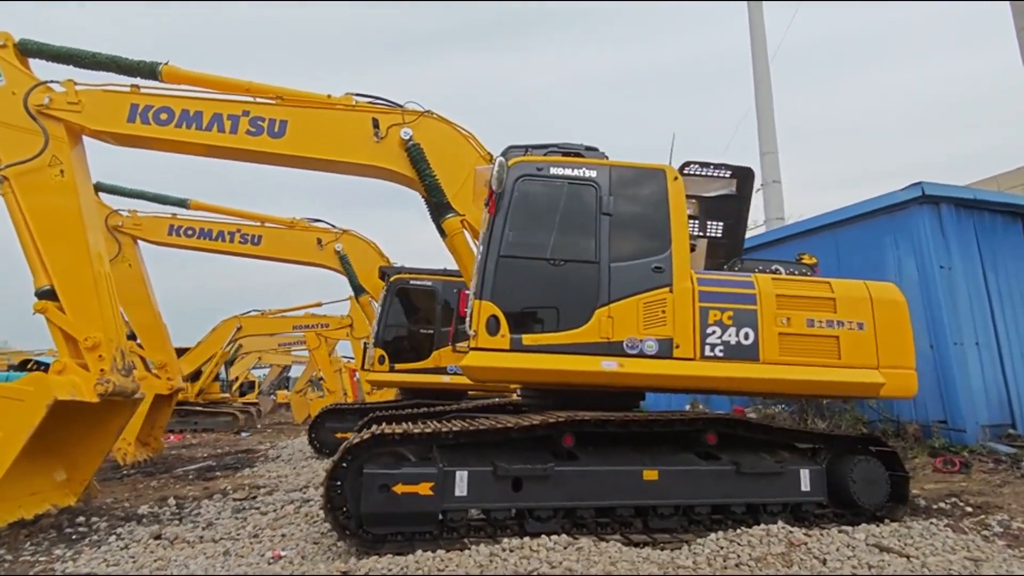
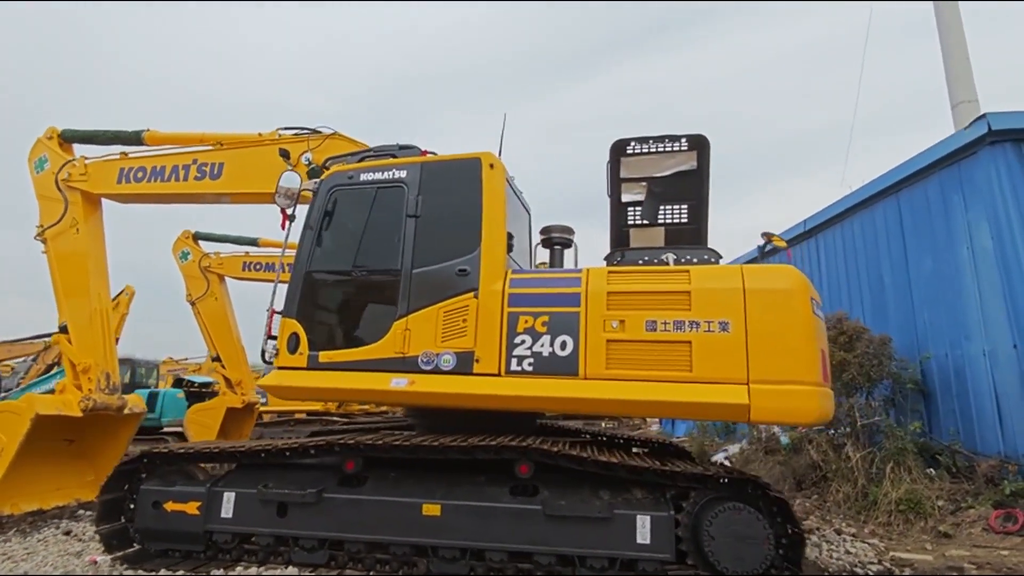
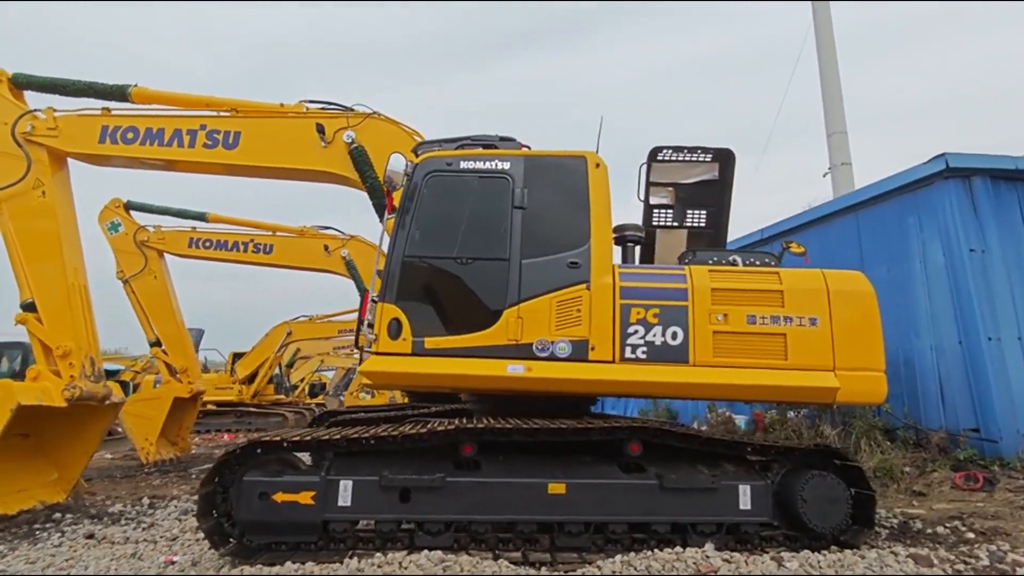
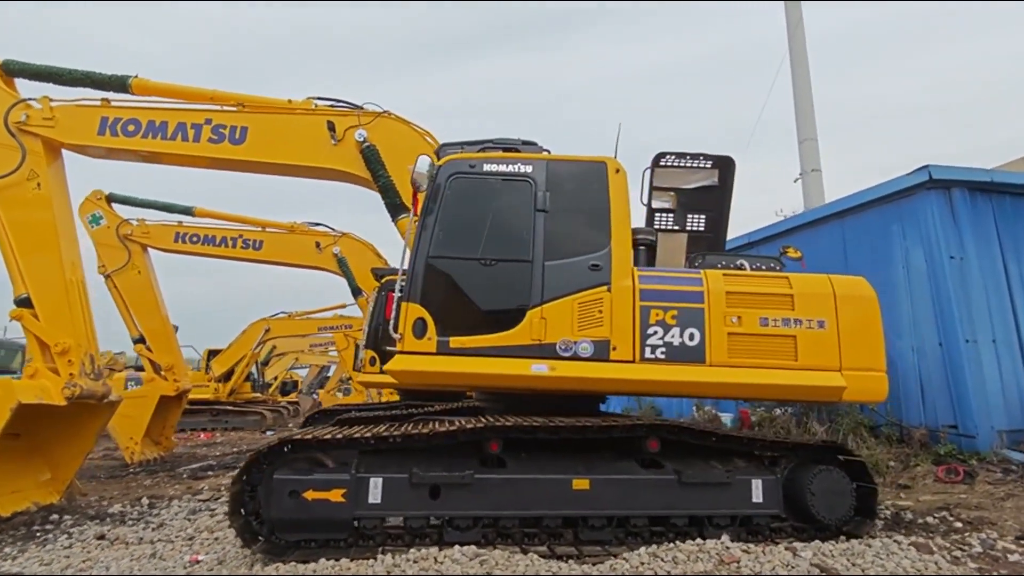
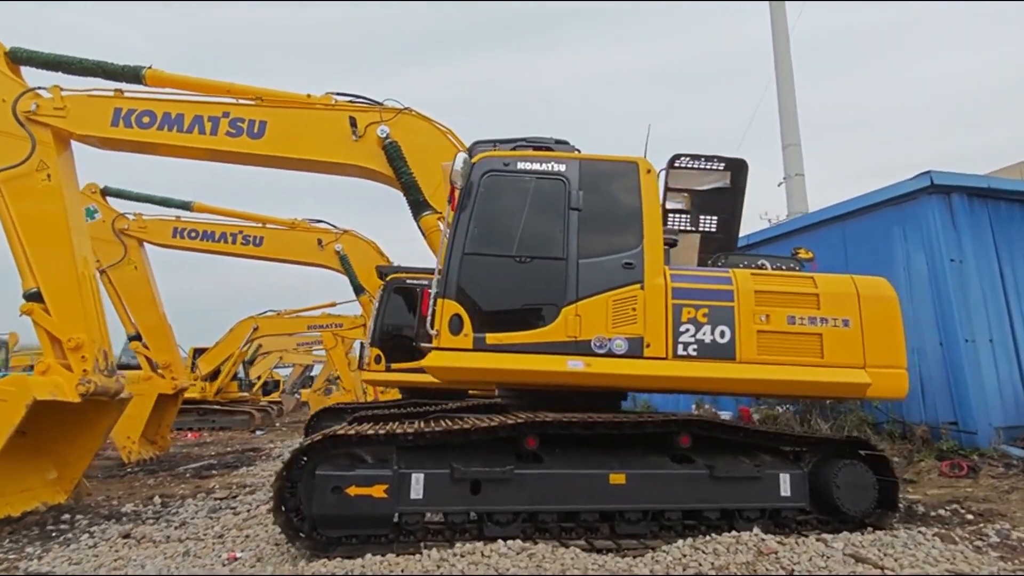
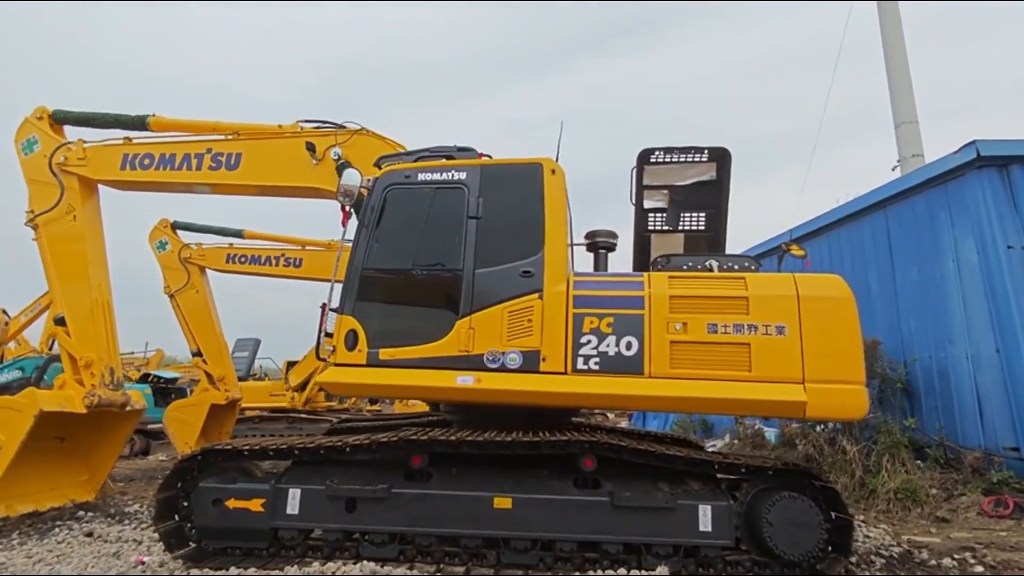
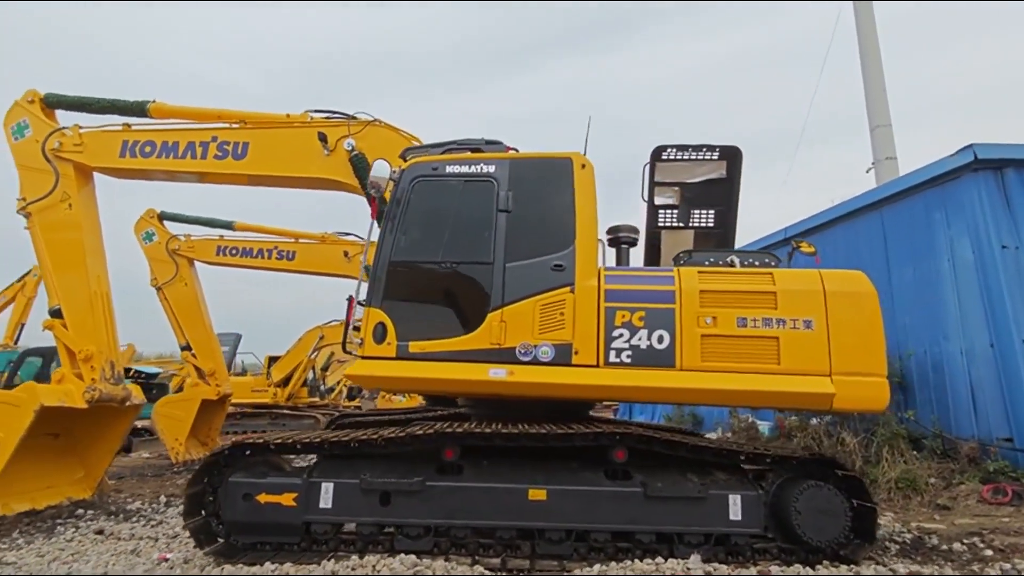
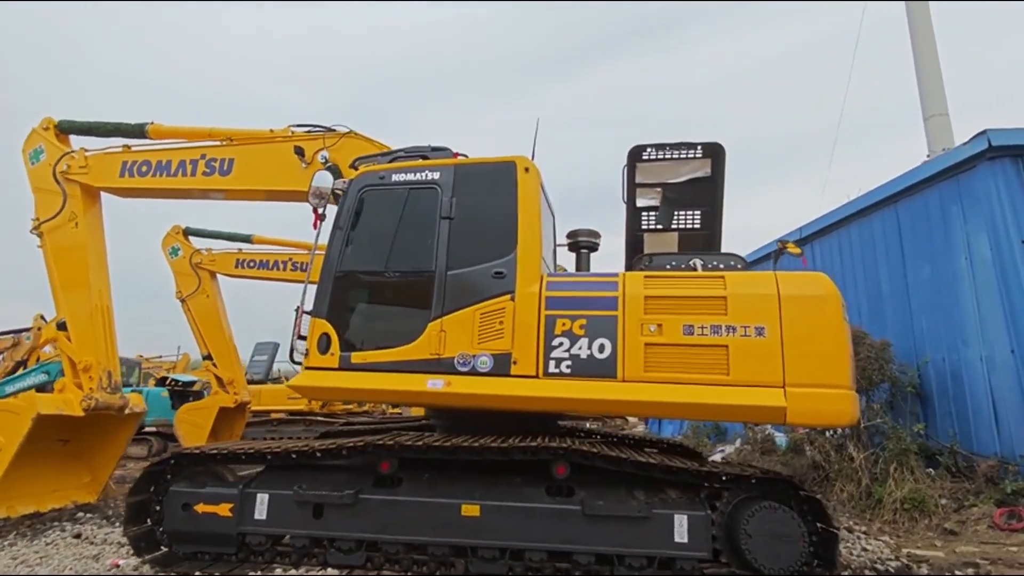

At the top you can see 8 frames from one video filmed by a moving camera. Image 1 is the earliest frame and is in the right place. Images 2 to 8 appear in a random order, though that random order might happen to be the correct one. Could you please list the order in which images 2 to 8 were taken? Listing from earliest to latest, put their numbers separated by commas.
5, 4, 3, 7, 6, 8, 2
